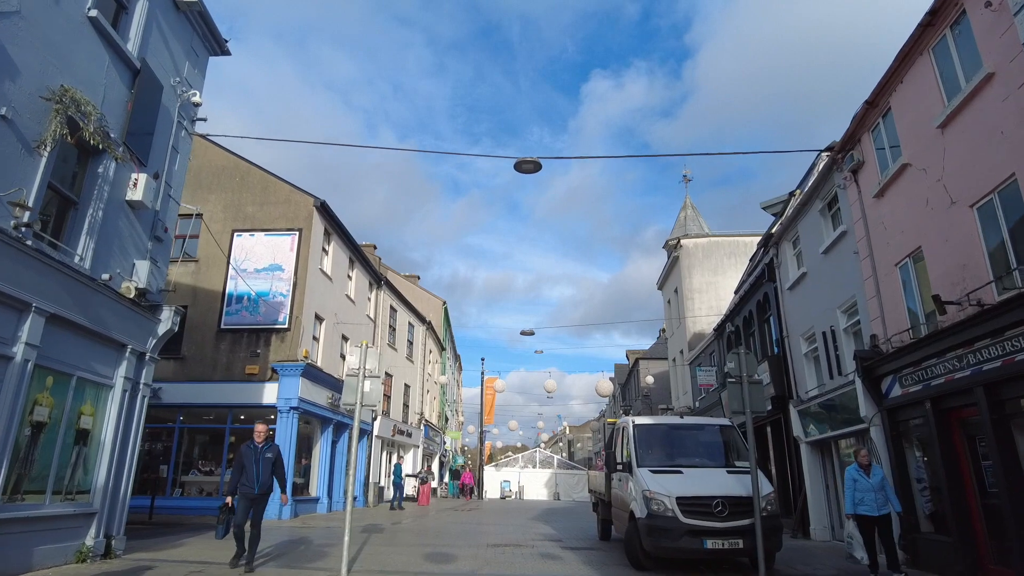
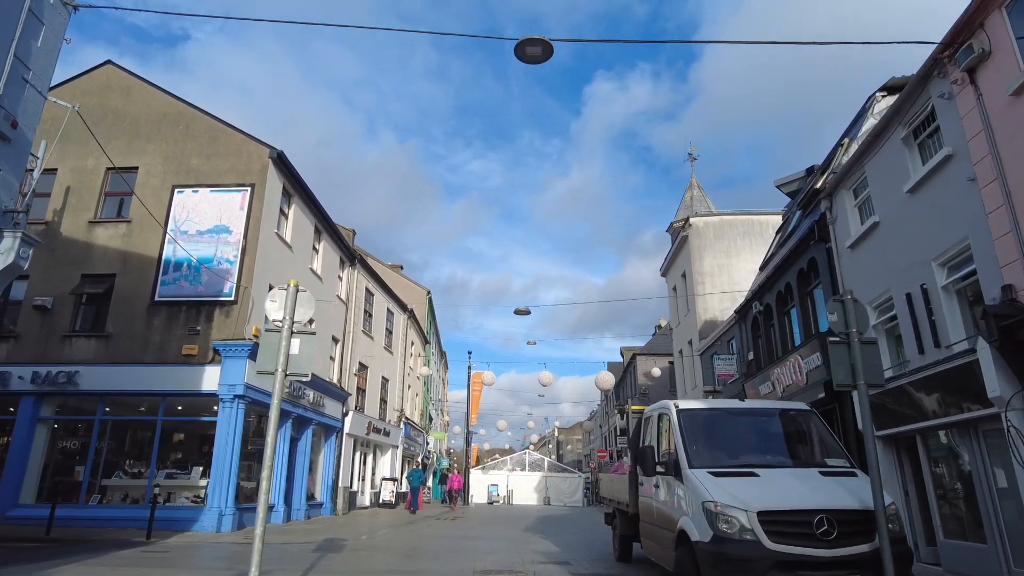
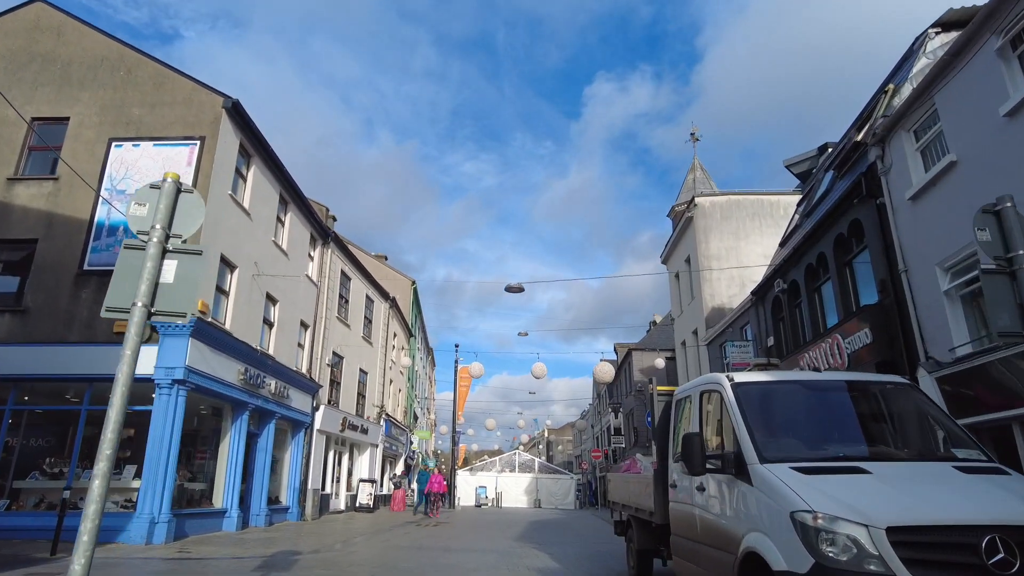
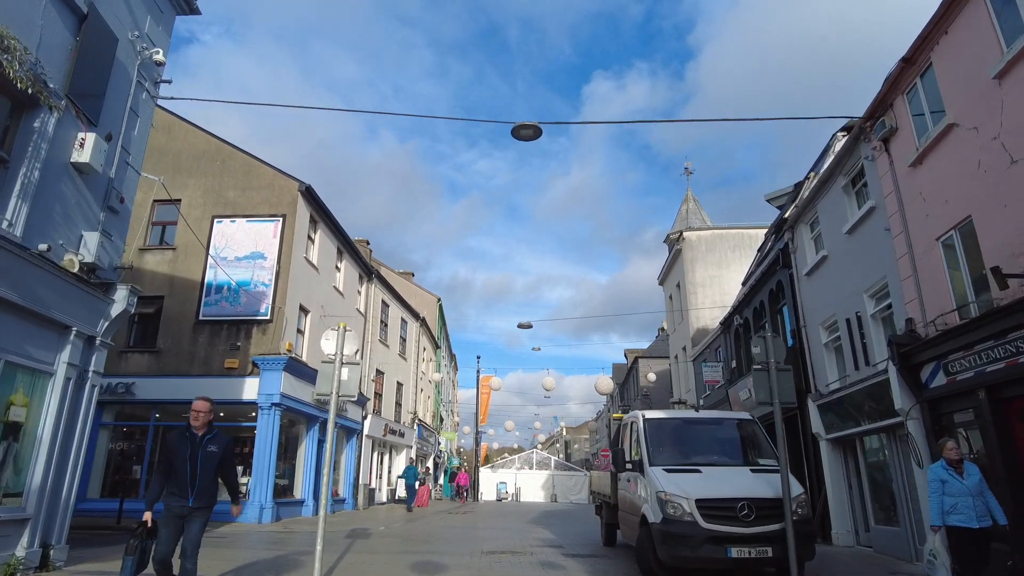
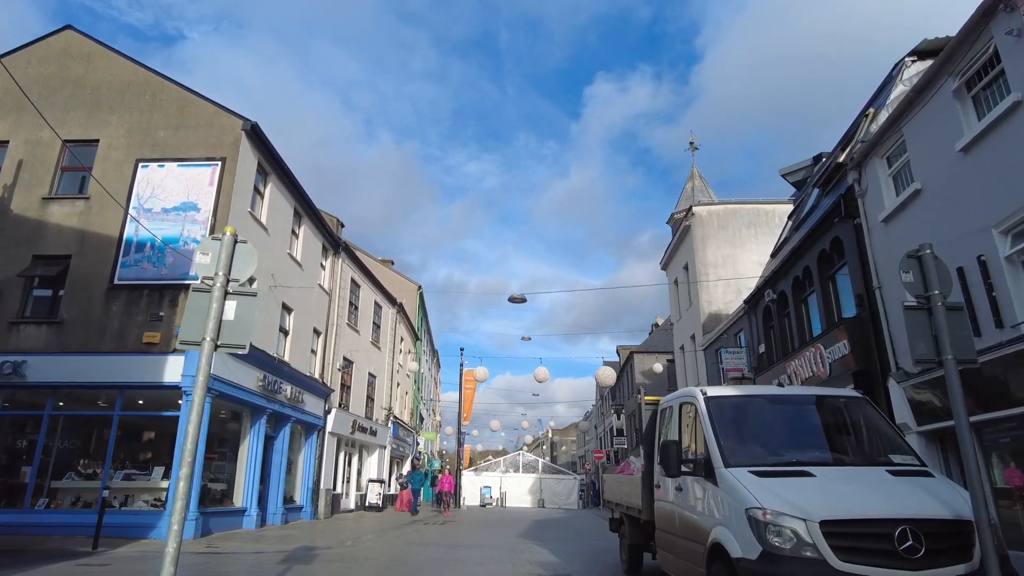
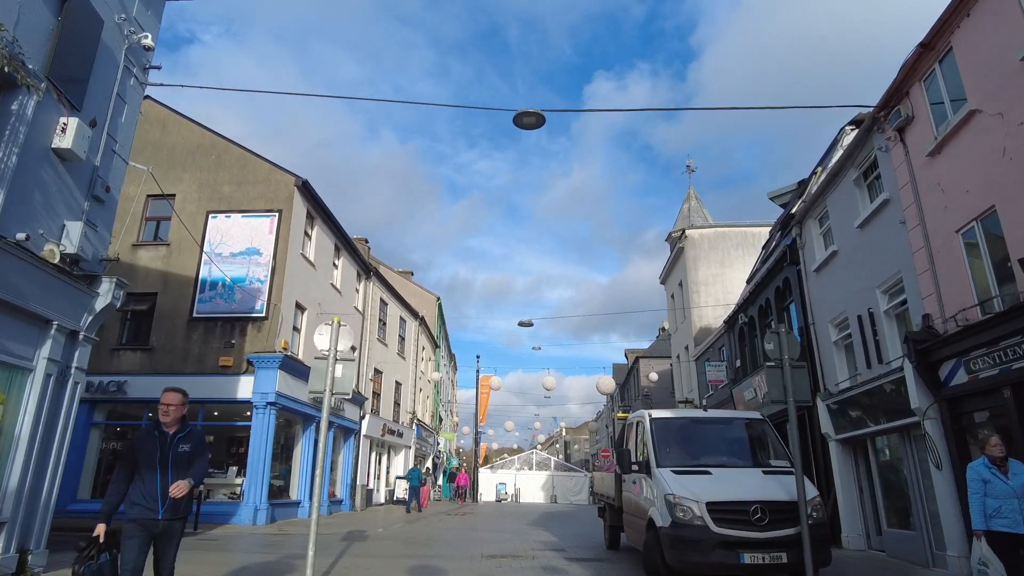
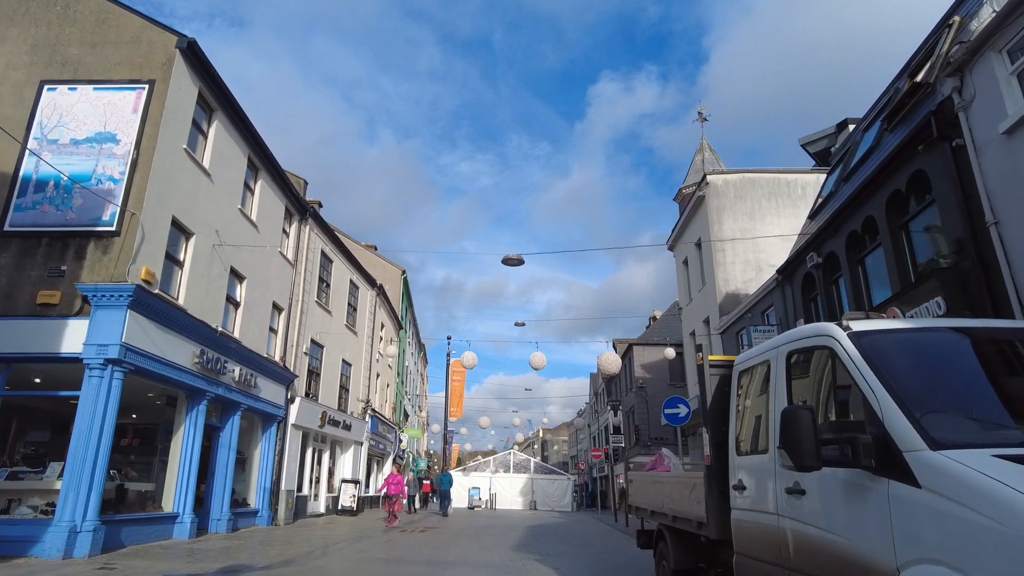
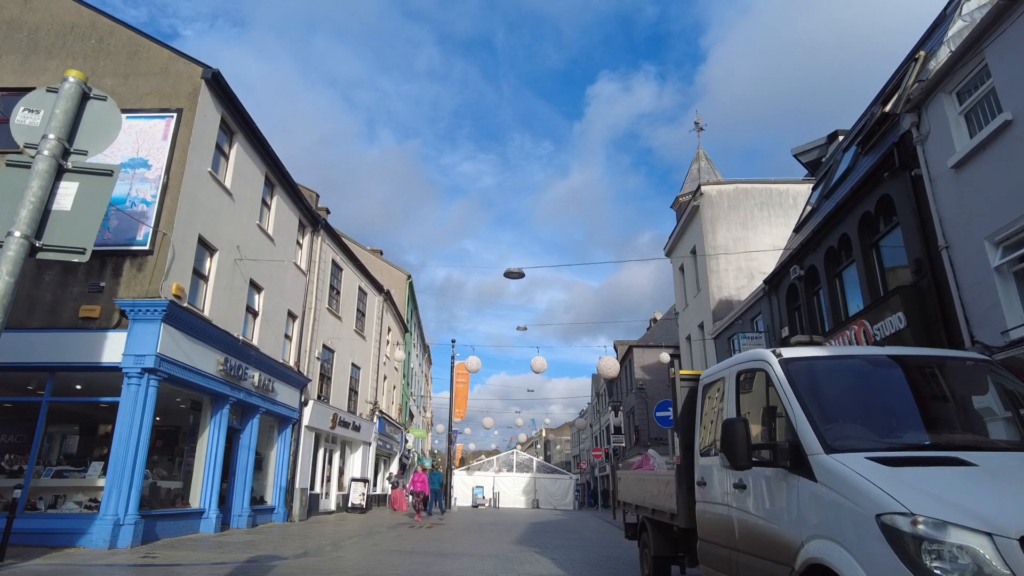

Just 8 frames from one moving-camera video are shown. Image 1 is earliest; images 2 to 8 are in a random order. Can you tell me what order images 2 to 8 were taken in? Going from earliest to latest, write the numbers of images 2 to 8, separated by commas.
4, 6, 2, 5, 3, 8, 7
